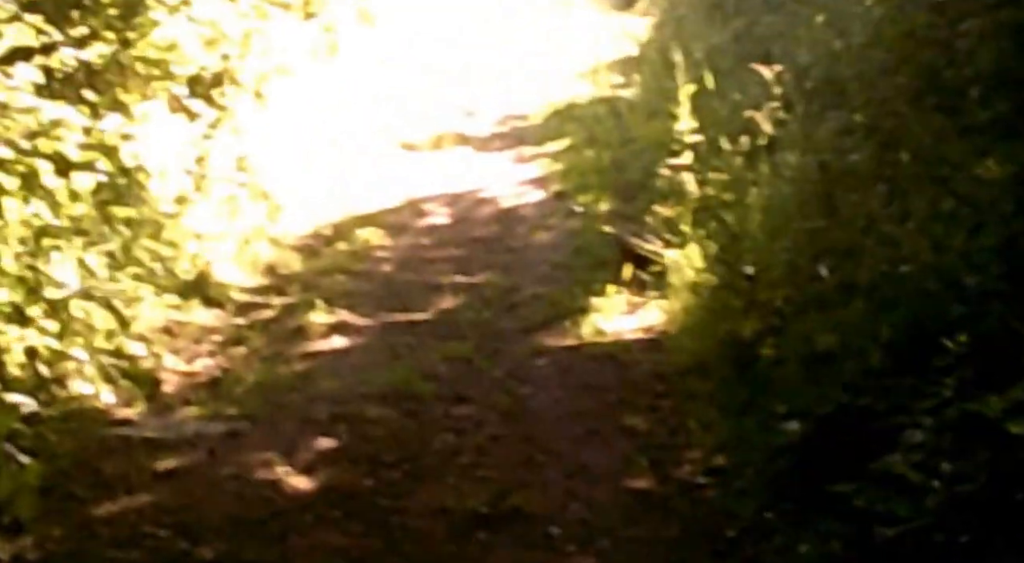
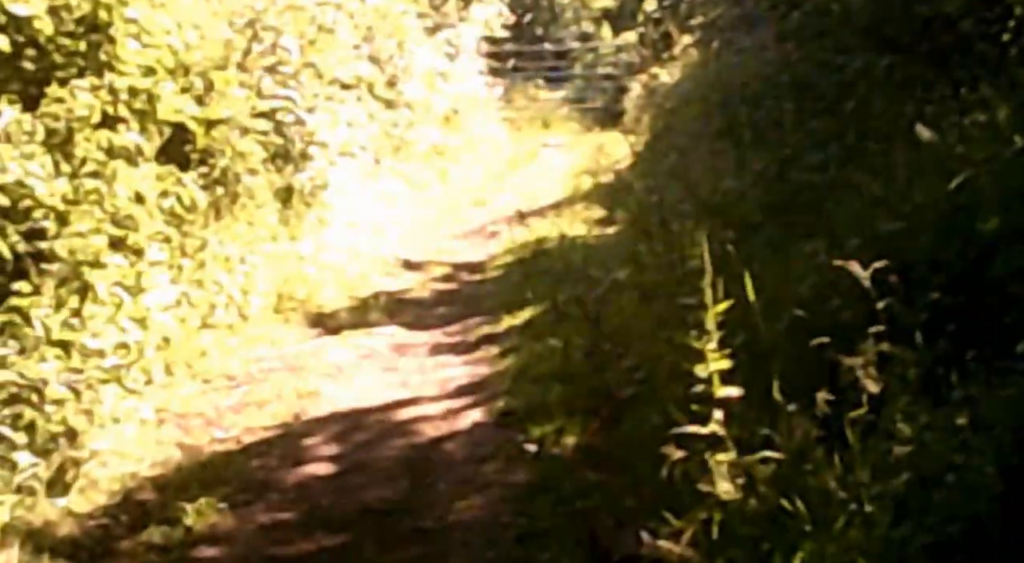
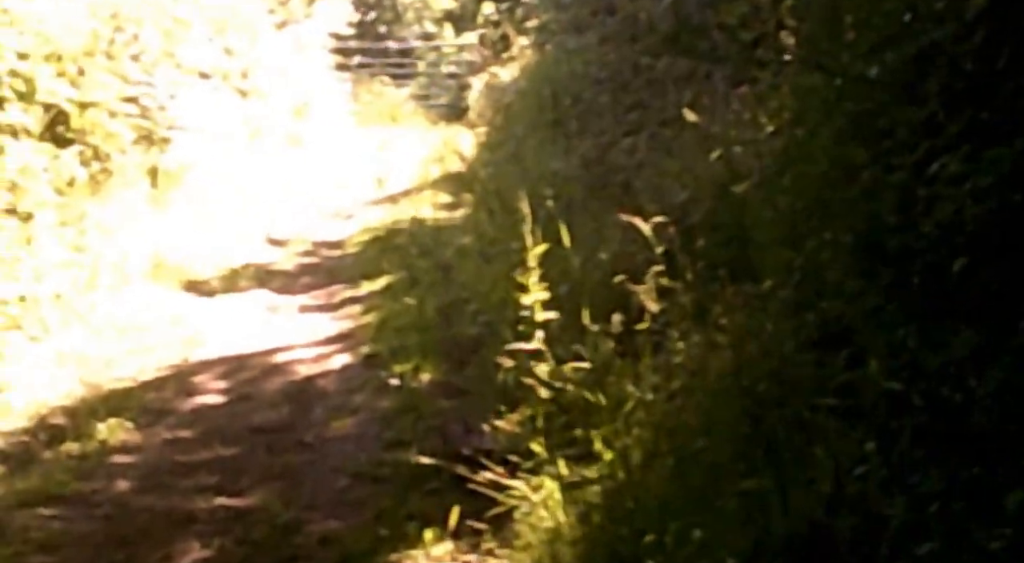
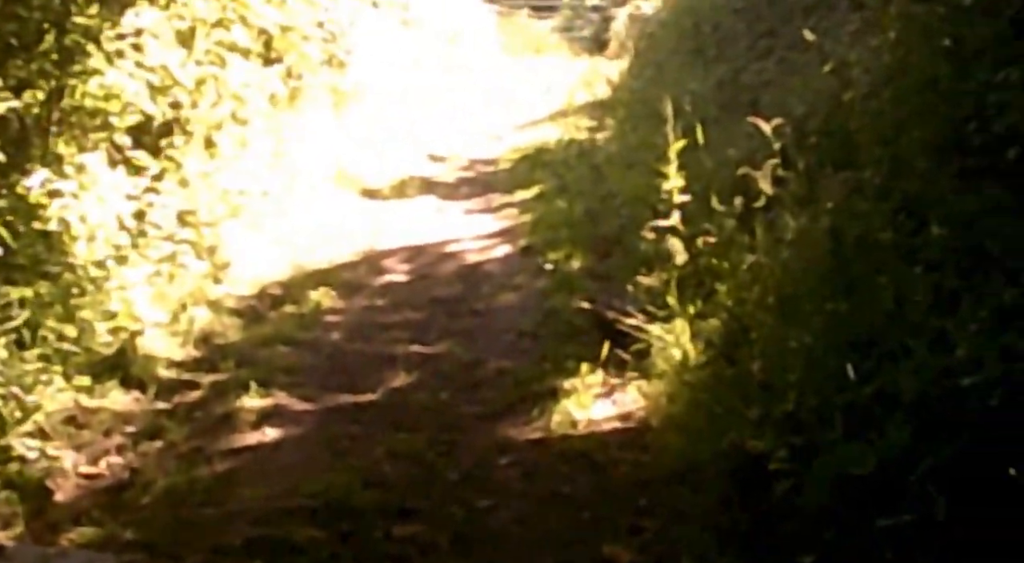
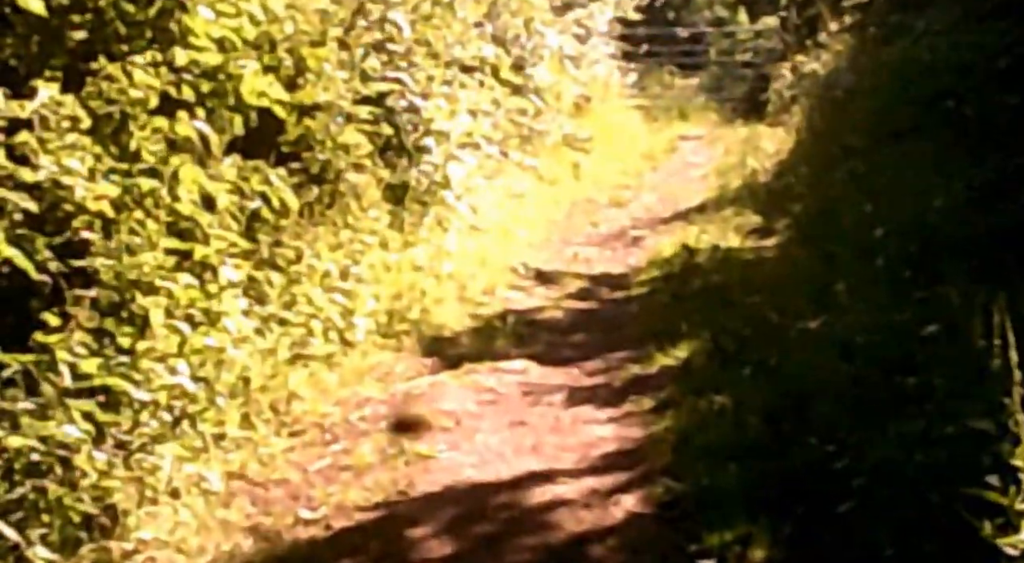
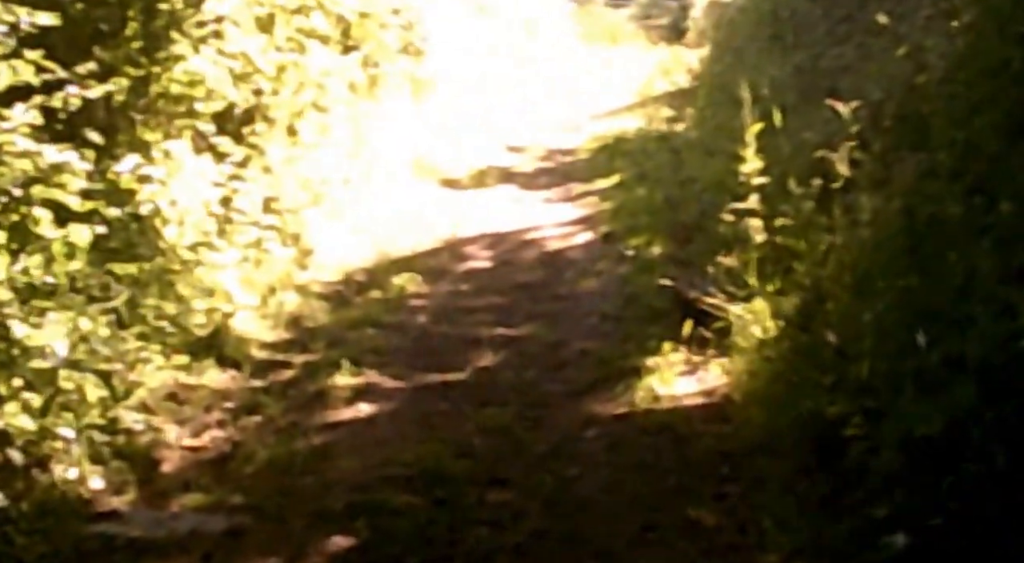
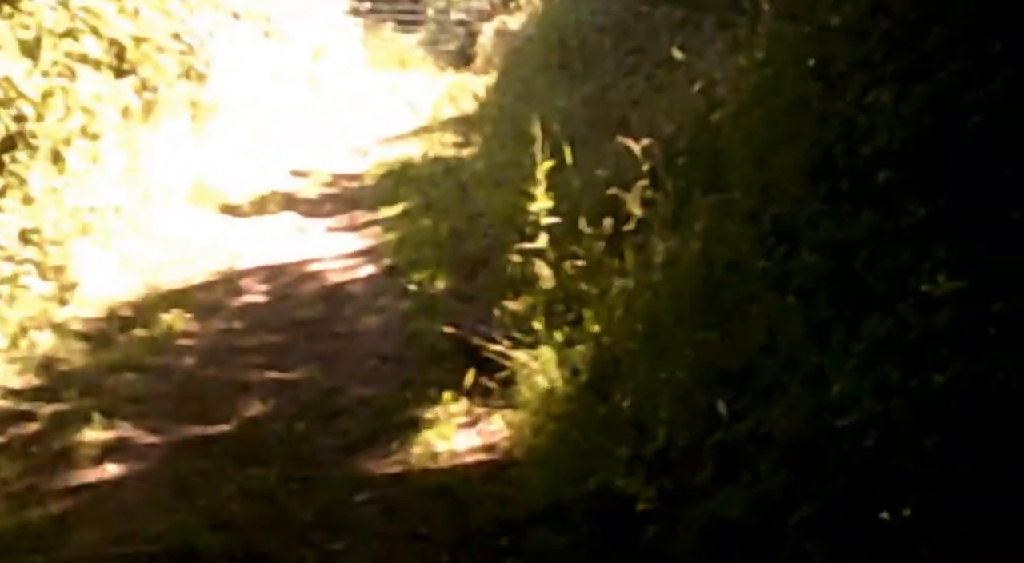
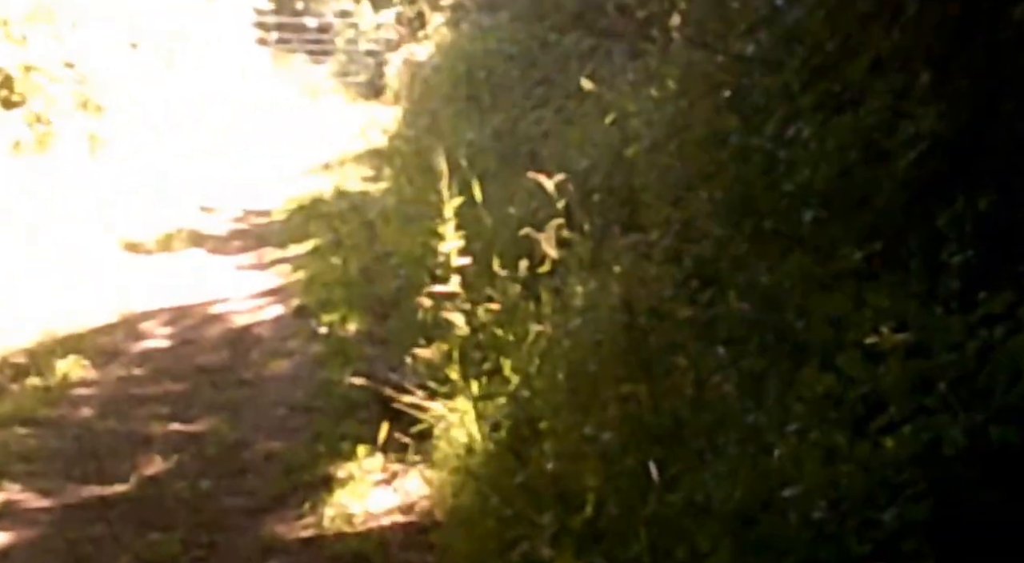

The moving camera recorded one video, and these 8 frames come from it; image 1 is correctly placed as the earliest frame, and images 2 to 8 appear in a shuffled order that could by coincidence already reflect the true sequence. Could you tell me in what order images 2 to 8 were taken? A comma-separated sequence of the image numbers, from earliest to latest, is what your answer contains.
6, 4, 7, 8, 3, 2, 5
